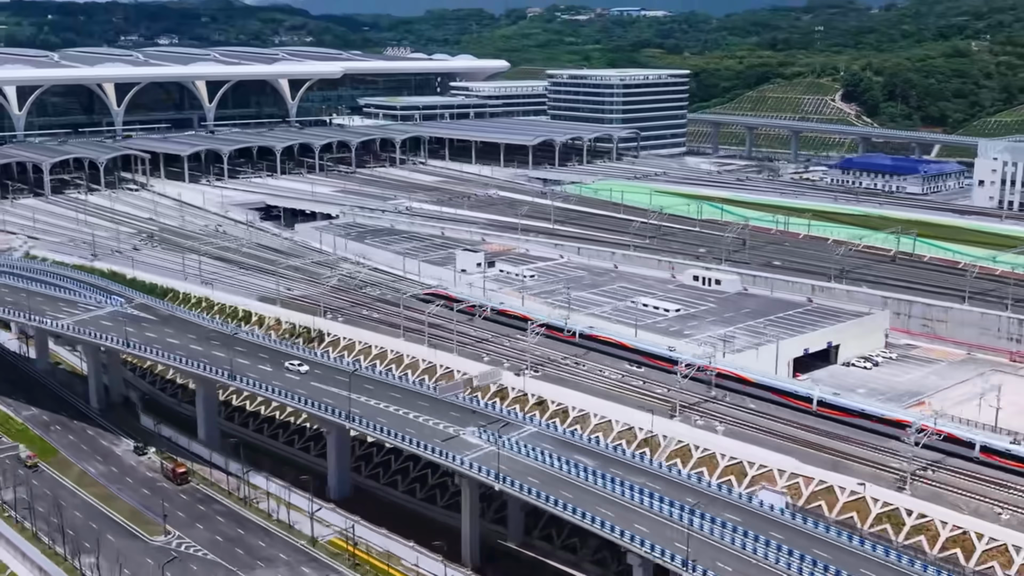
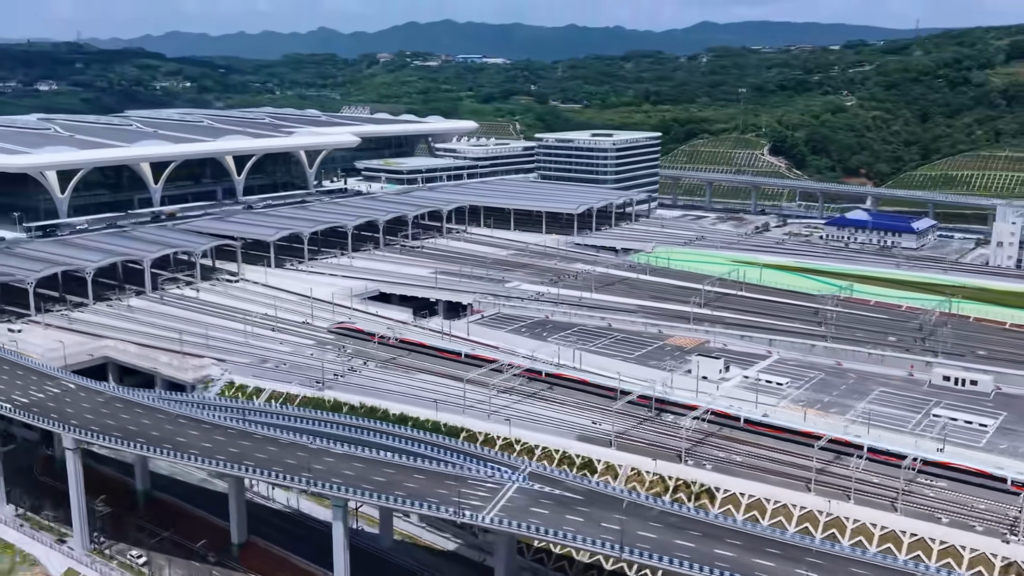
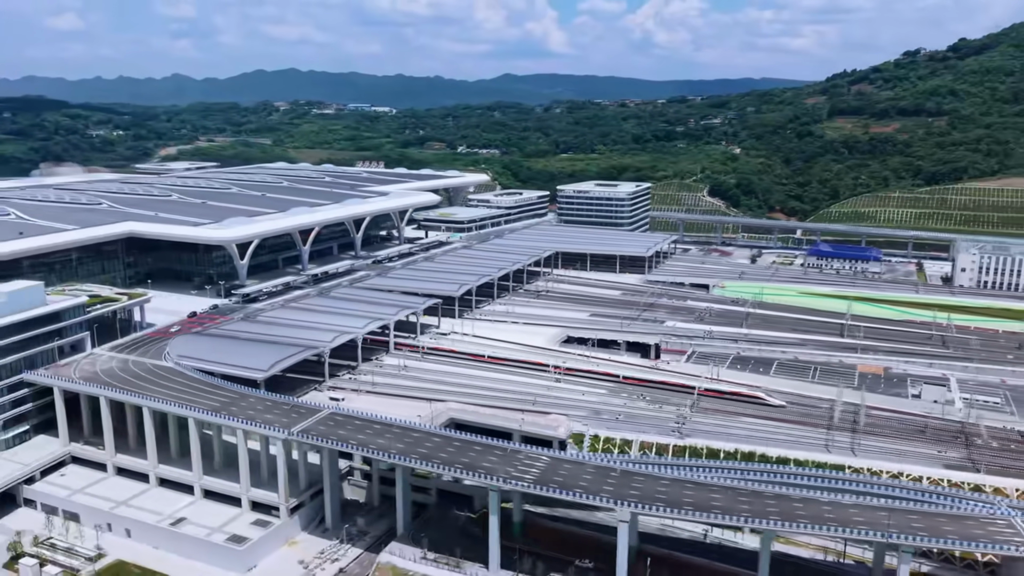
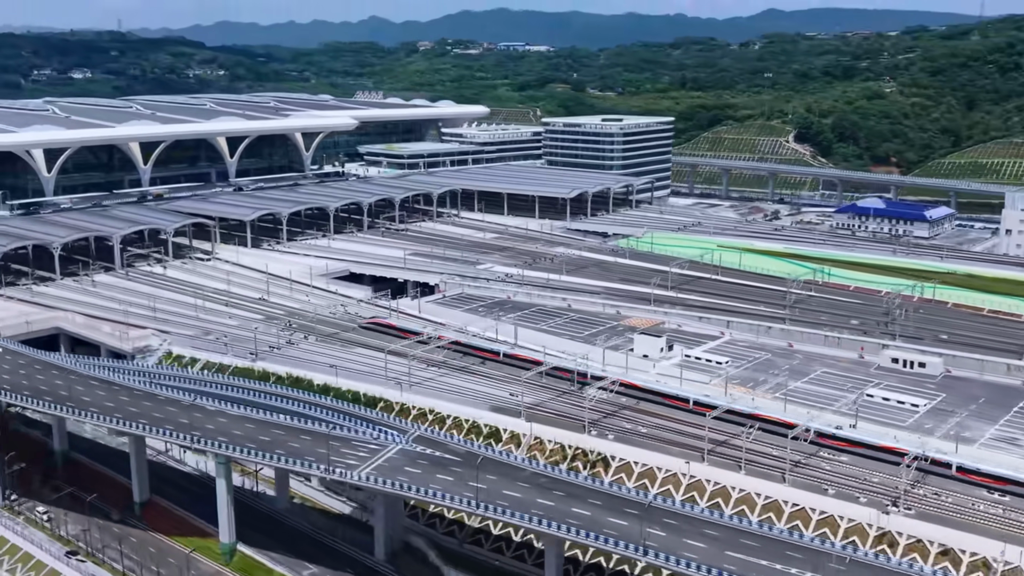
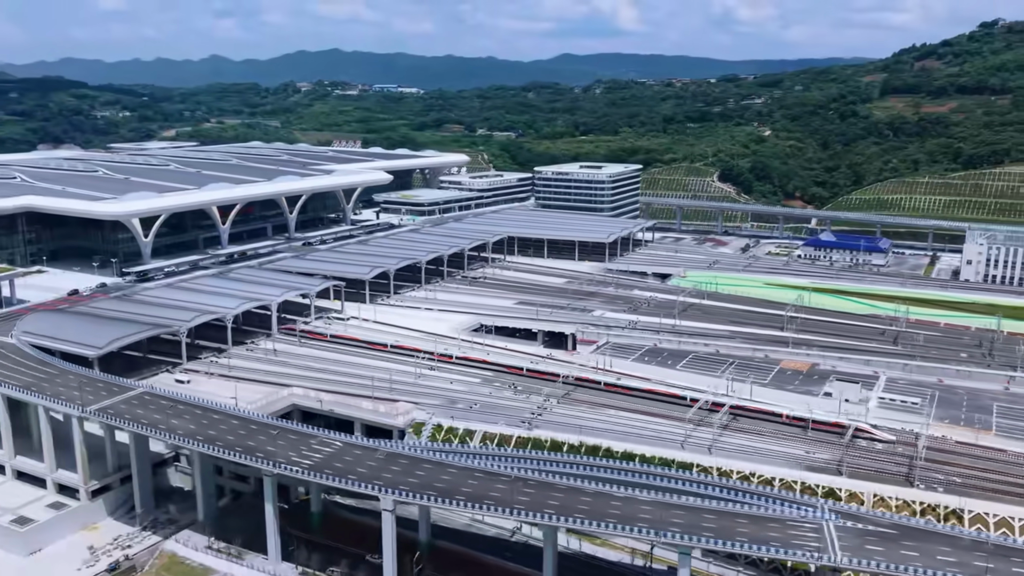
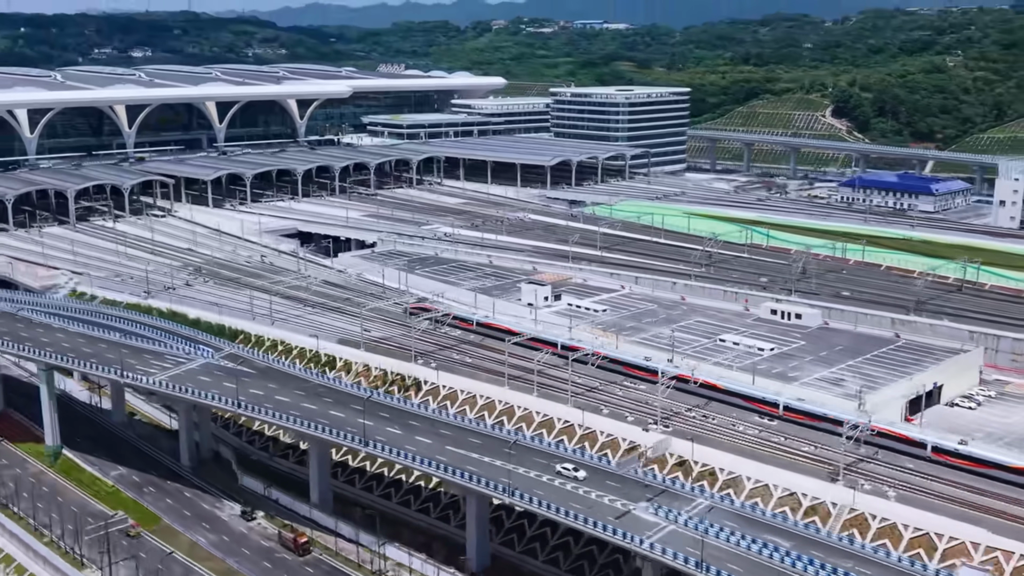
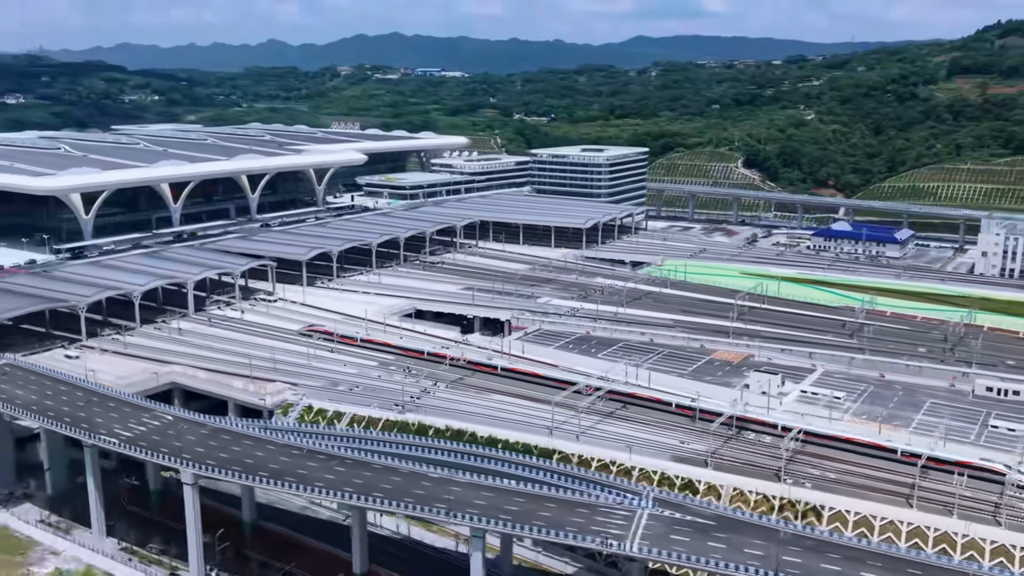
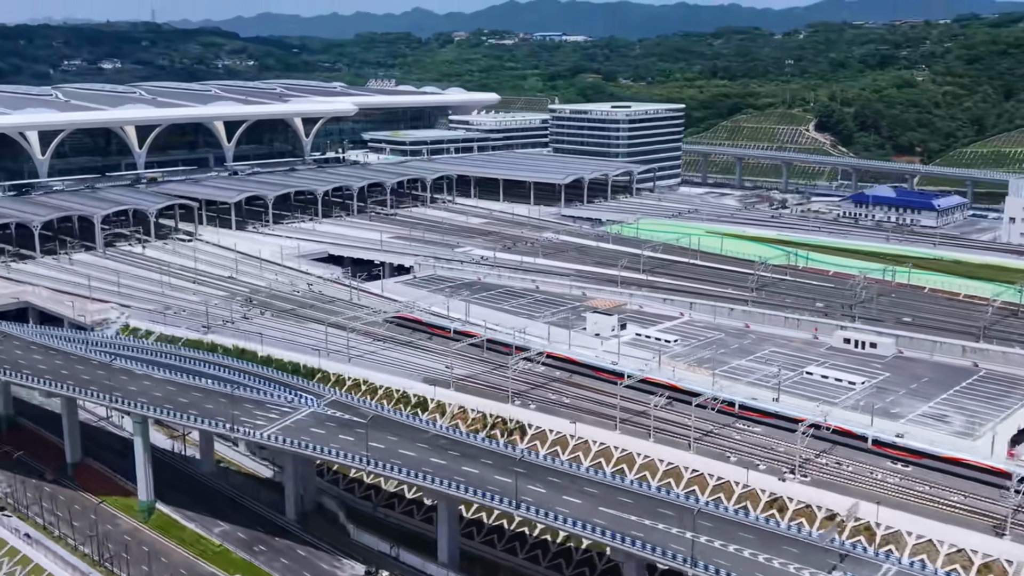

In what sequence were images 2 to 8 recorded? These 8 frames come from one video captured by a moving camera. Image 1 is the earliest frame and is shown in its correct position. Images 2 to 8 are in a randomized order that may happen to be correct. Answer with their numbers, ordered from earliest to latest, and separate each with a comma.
6, 8, 4, 2, 7, 5, 3
